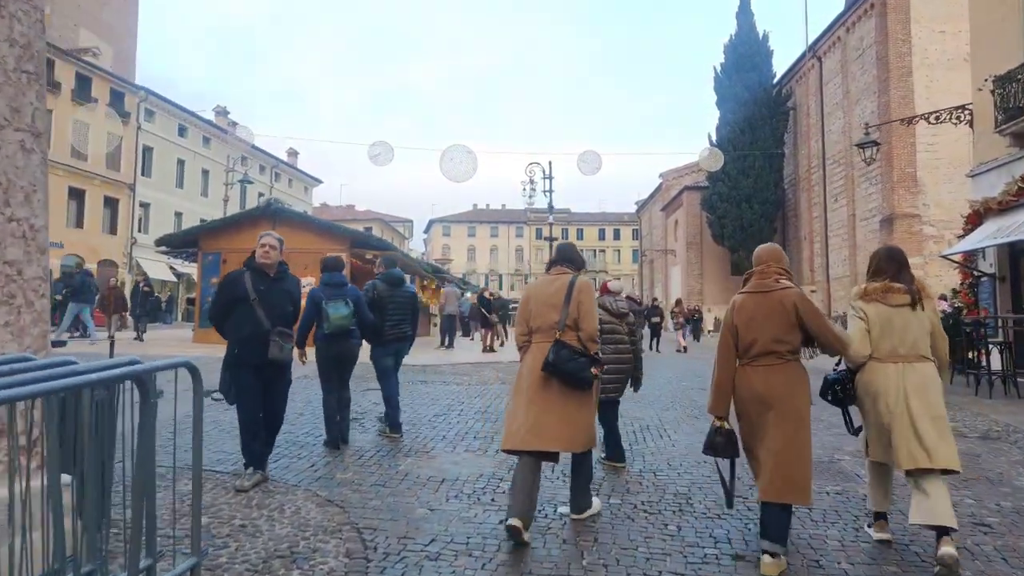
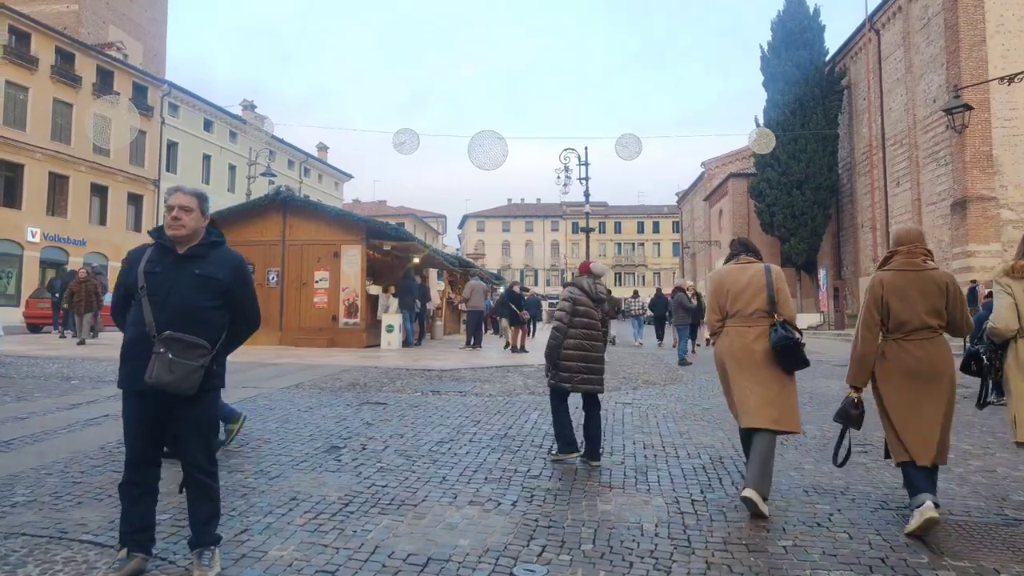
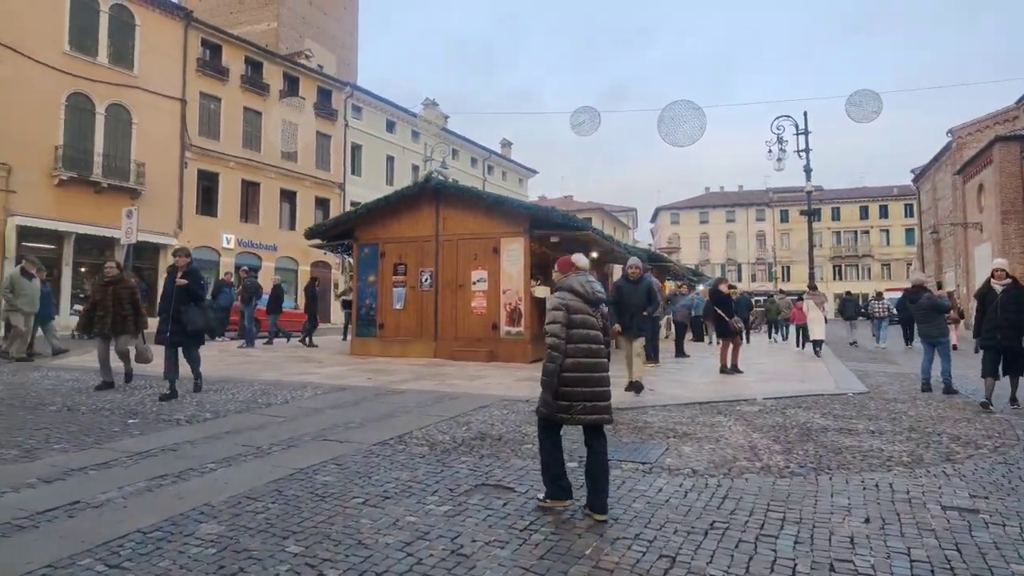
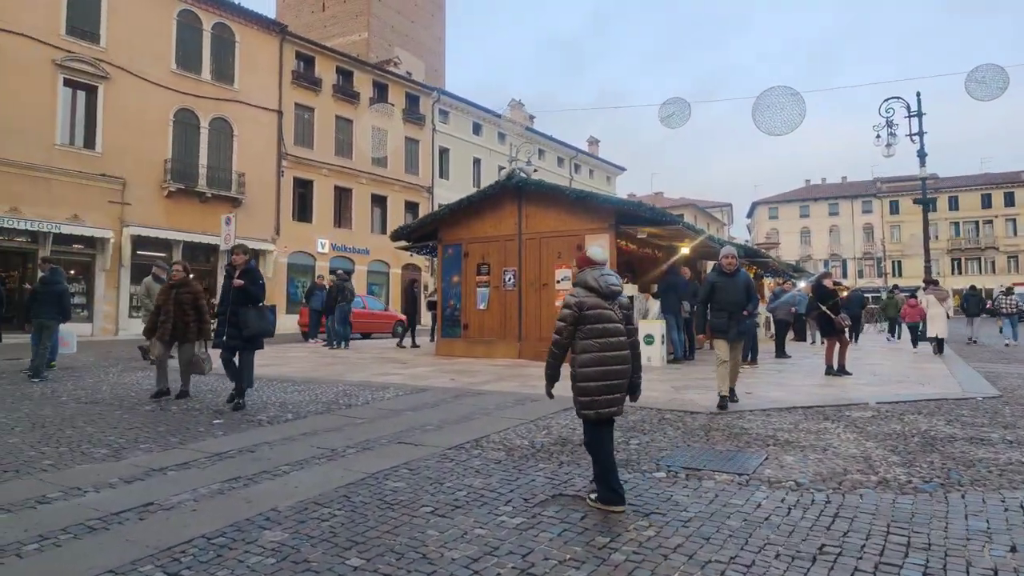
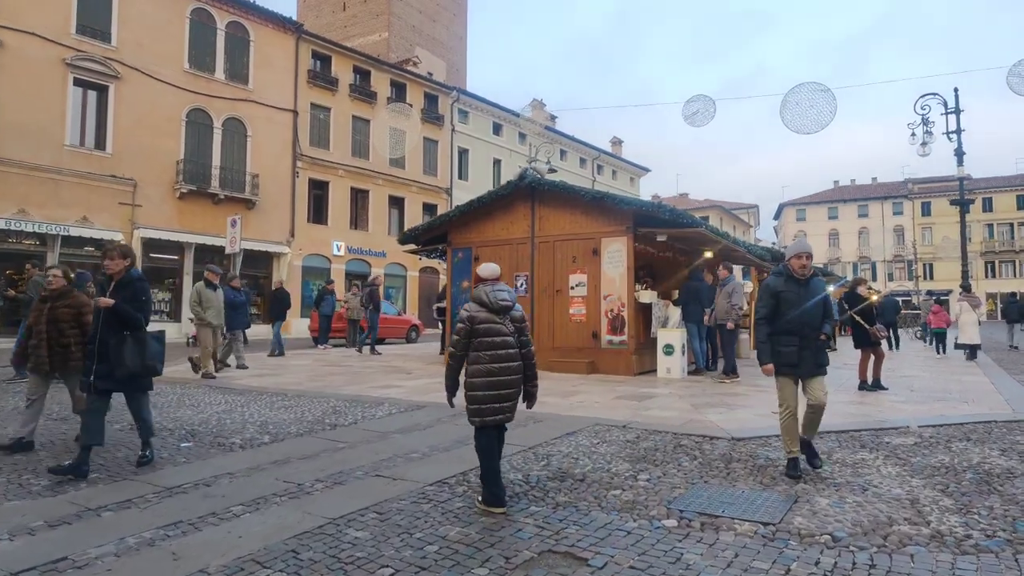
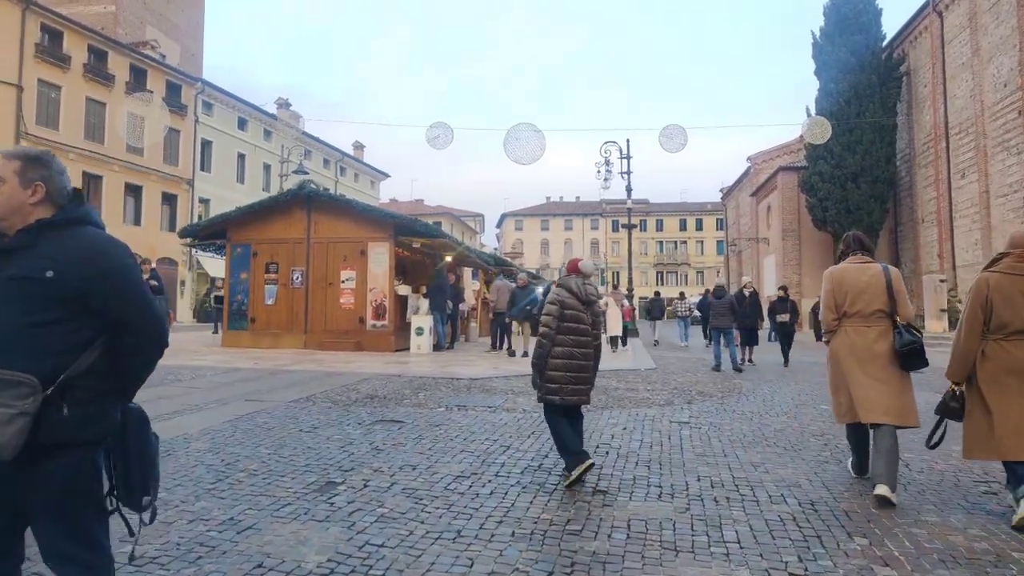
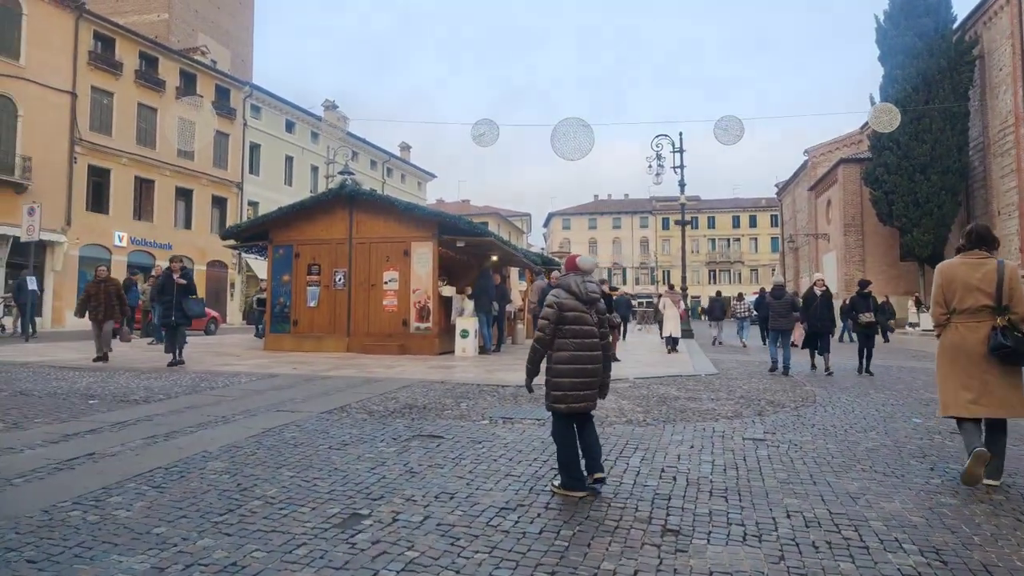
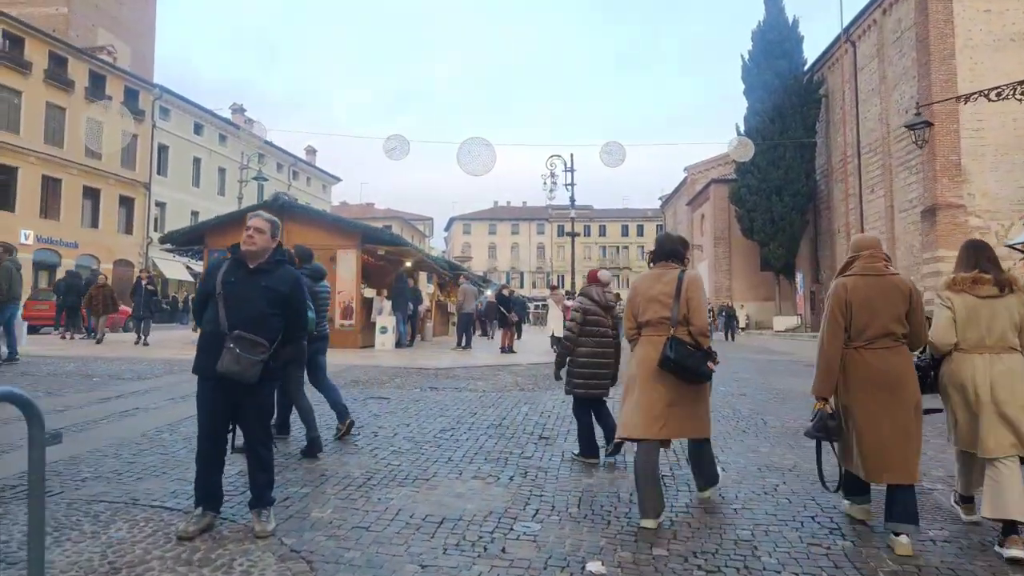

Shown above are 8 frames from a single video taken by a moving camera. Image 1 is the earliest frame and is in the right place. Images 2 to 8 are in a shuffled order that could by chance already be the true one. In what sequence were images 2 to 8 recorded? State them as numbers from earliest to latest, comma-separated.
8, 2, 6, 7, 3, 4, 5
